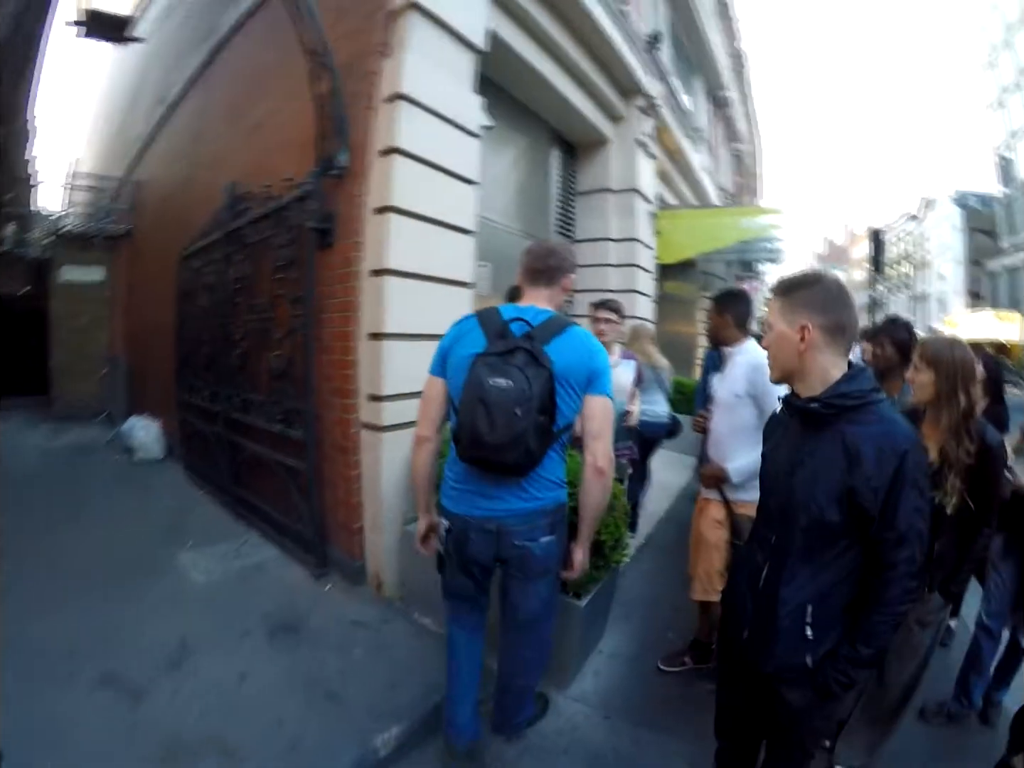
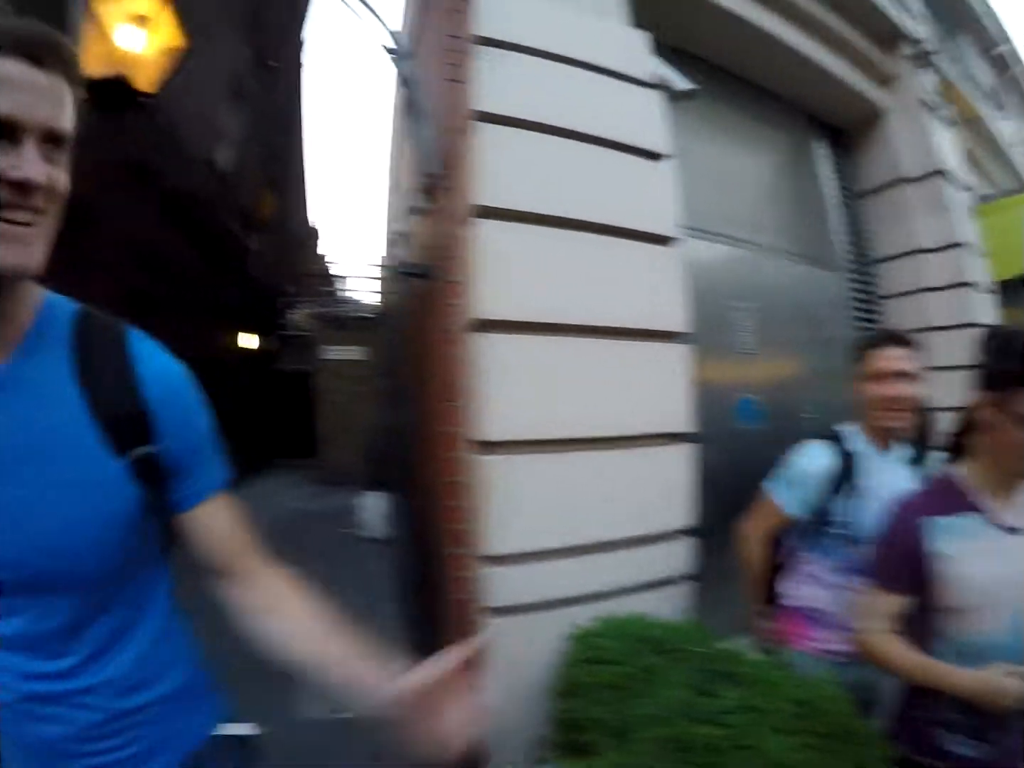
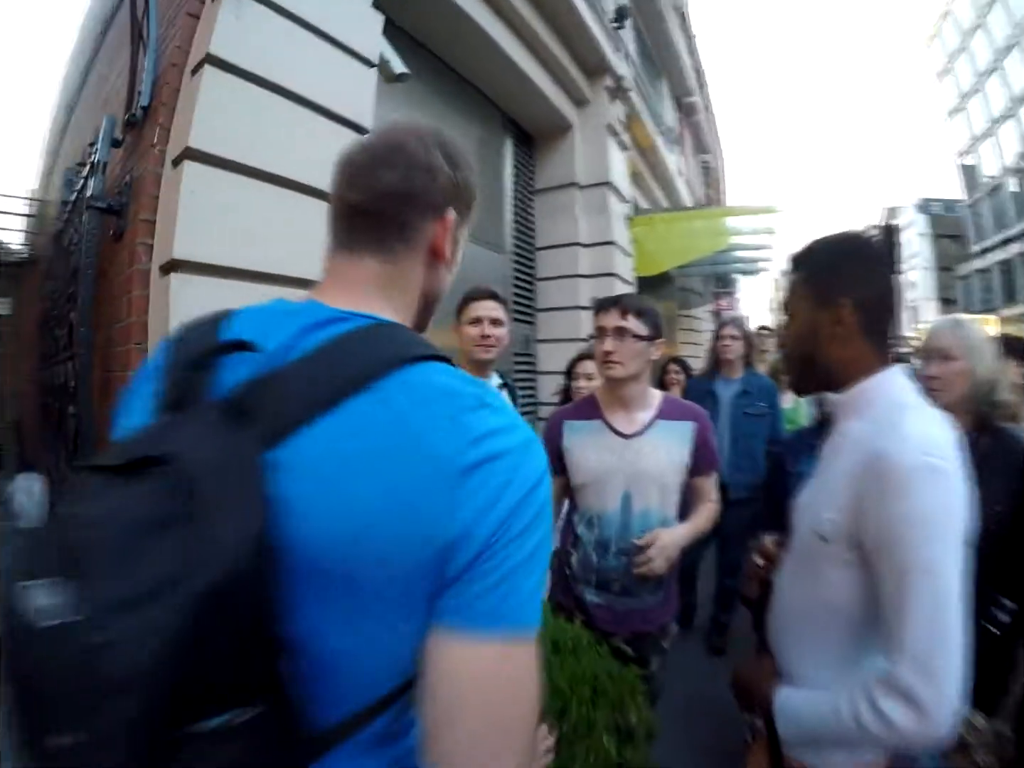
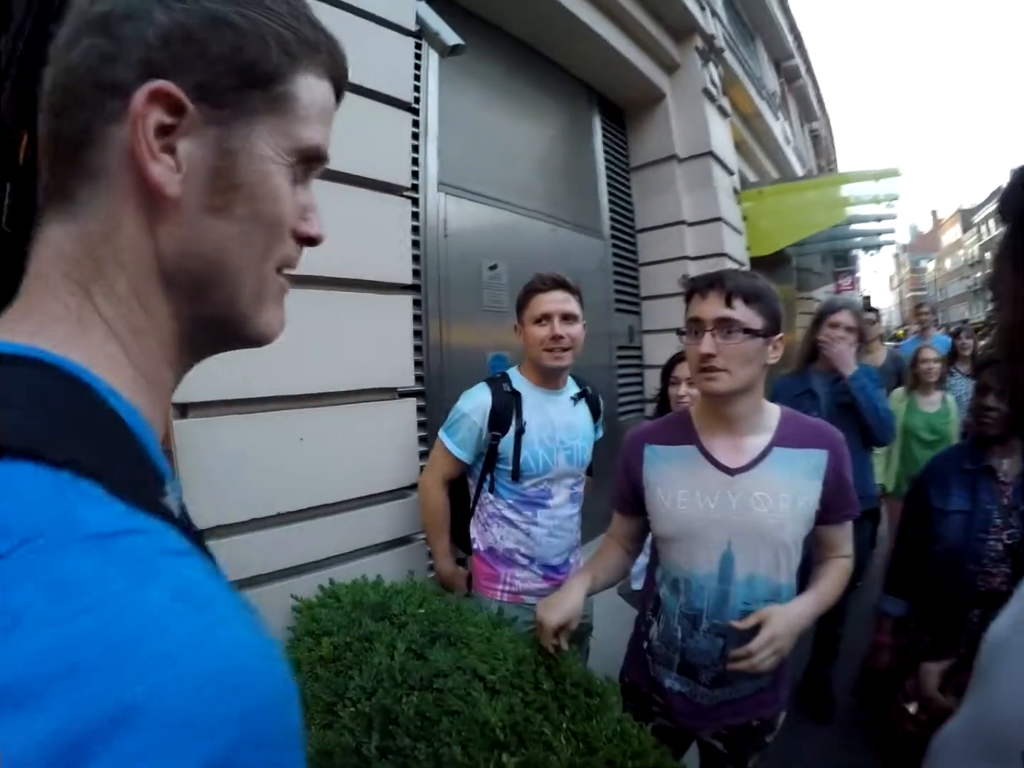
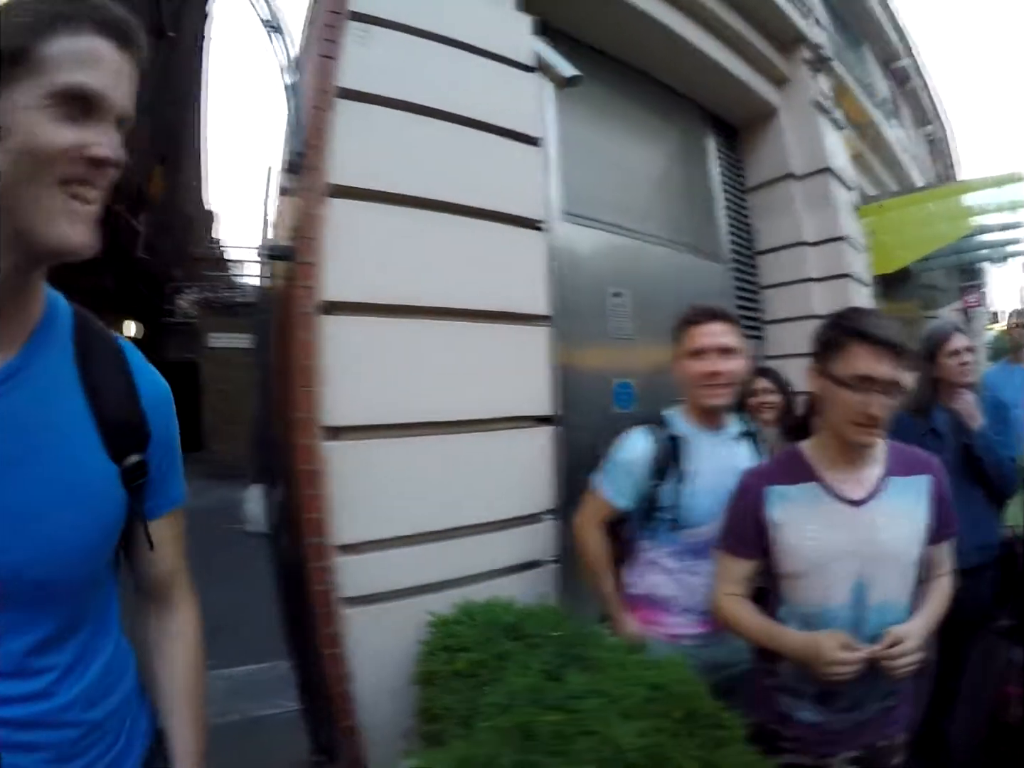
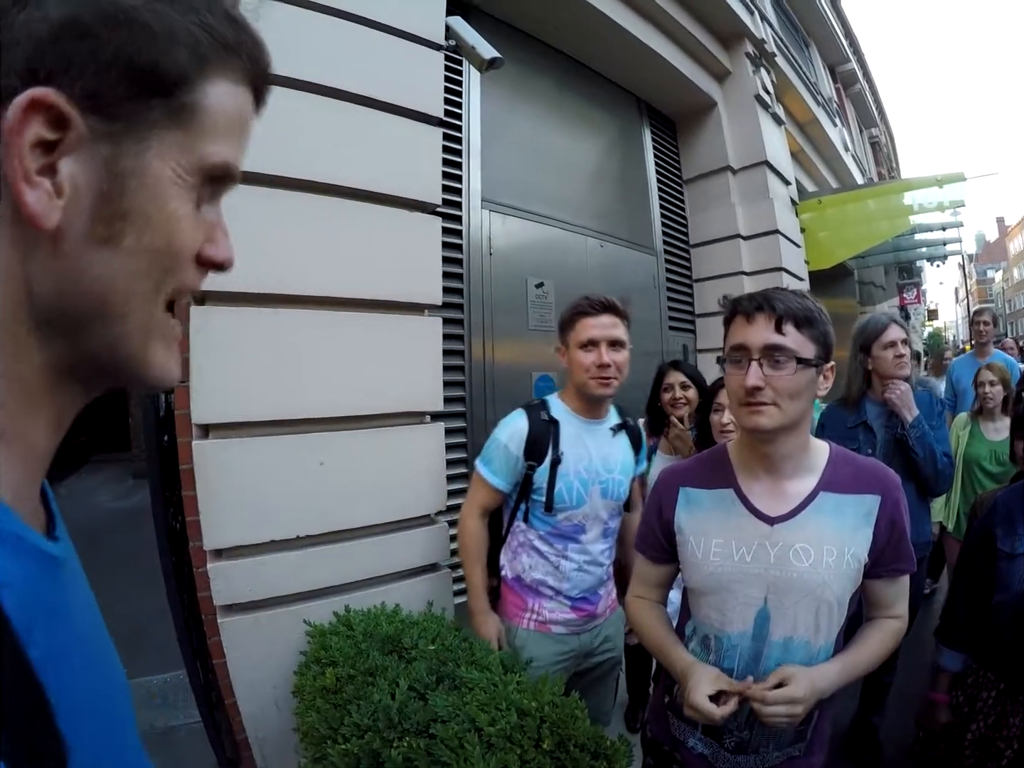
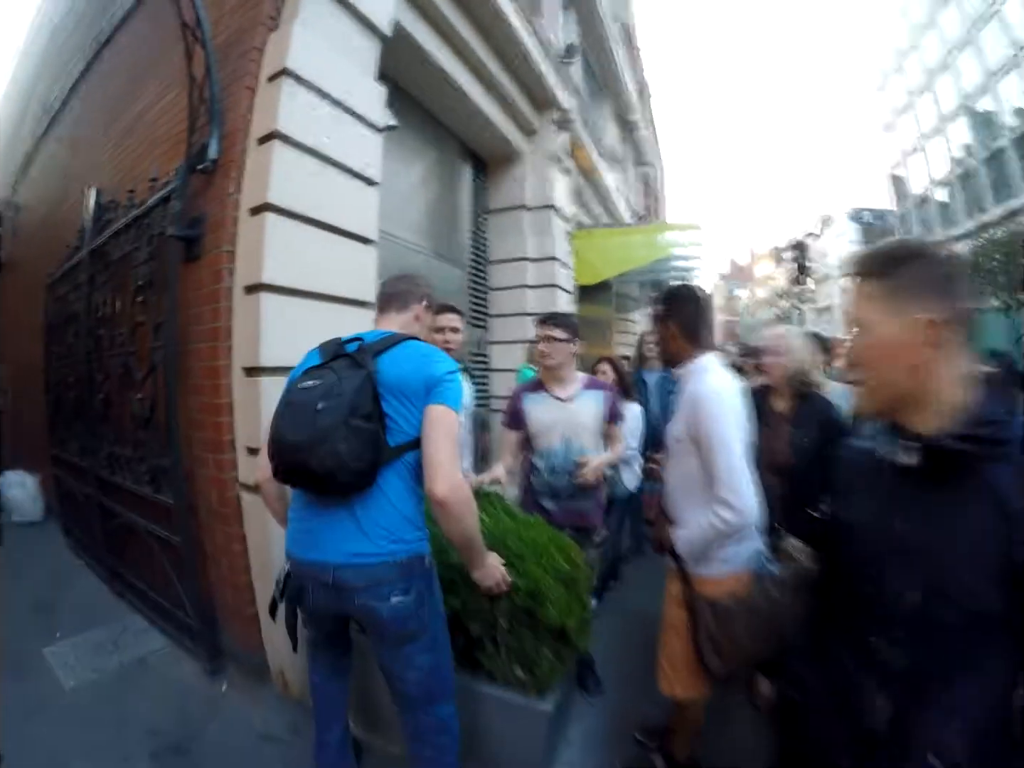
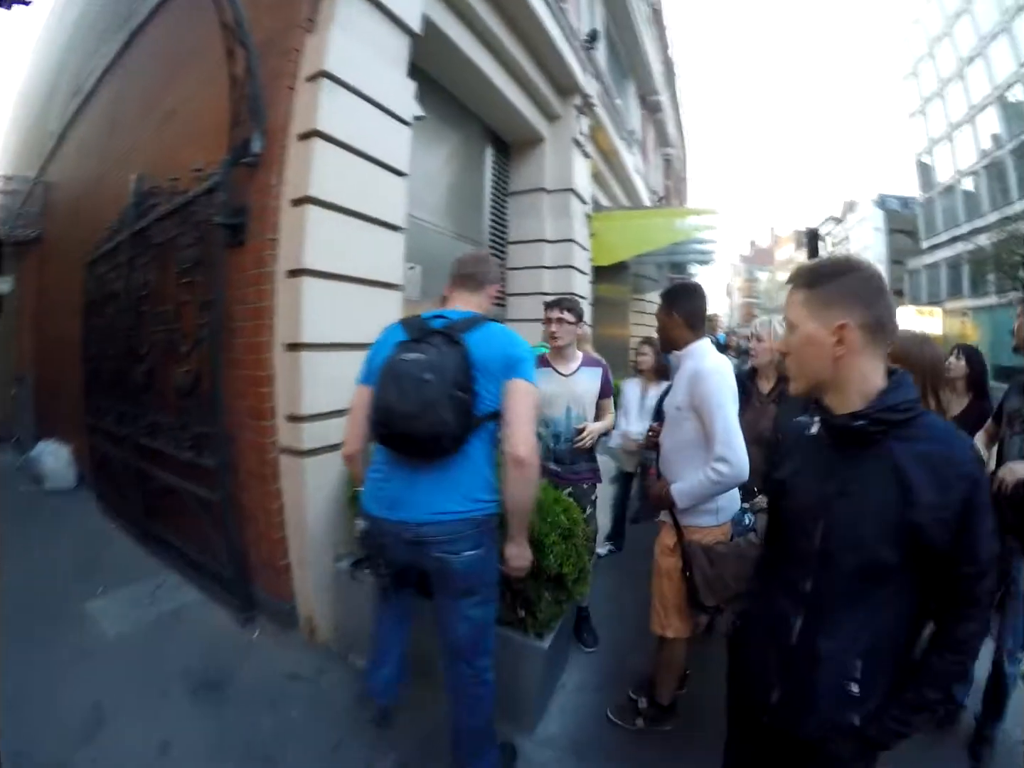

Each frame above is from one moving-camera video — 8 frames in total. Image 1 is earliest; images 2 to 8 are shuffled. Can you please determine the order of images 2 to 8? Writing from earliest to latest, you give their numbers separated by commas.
8, 7, 3, 4, 6, 5, 2
